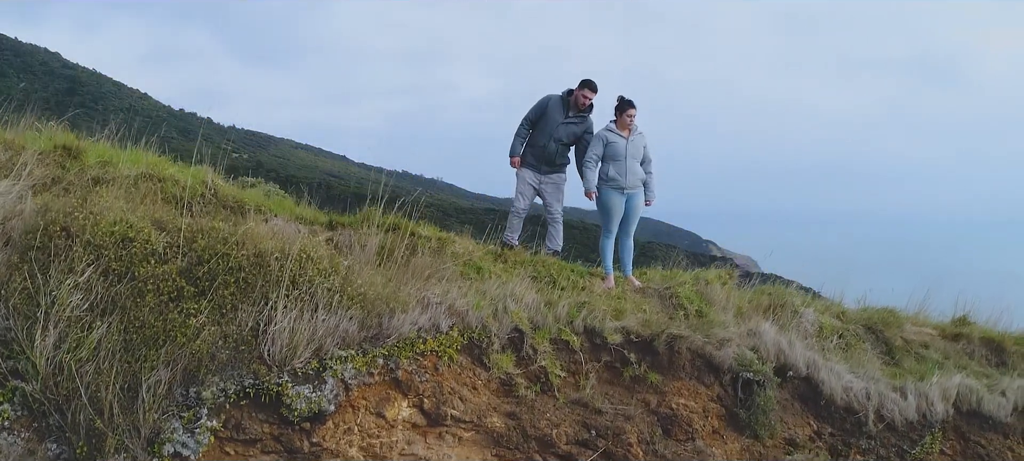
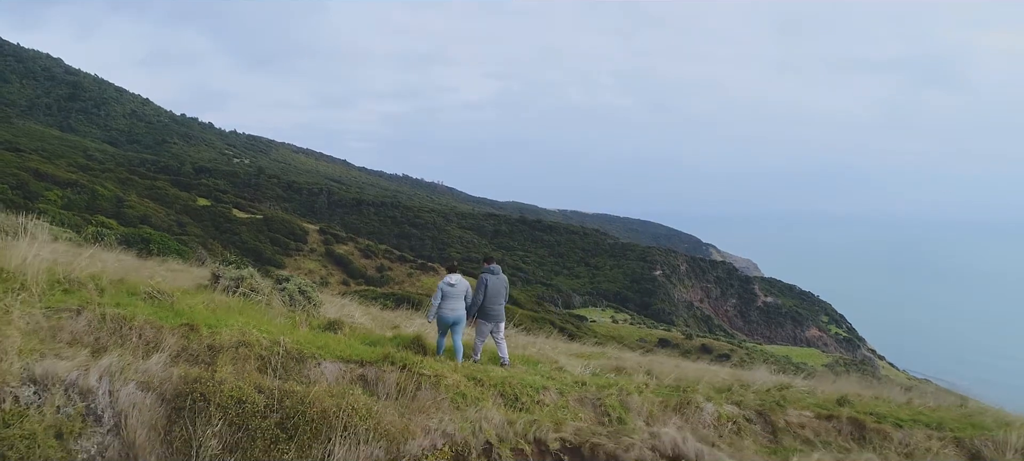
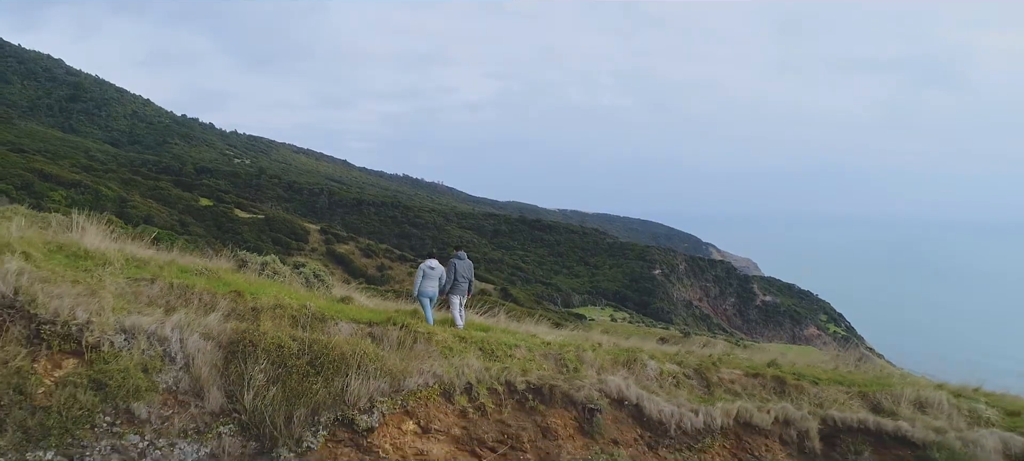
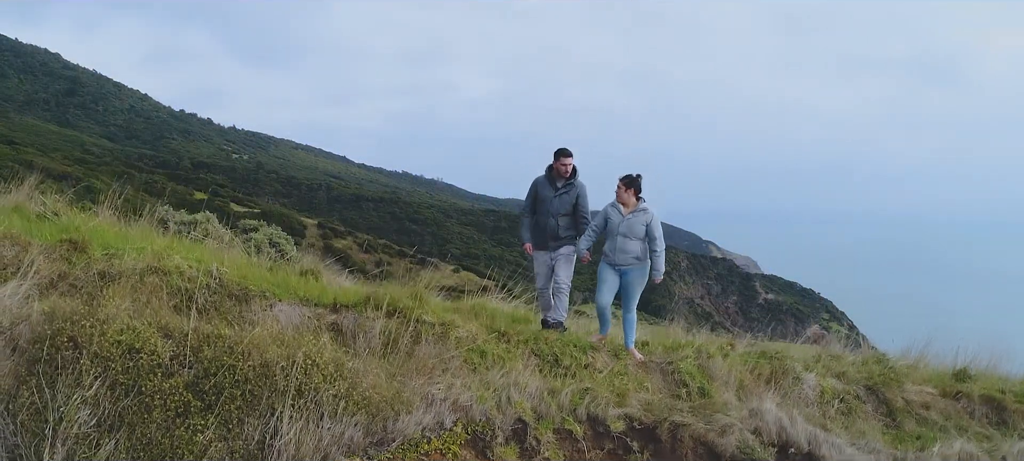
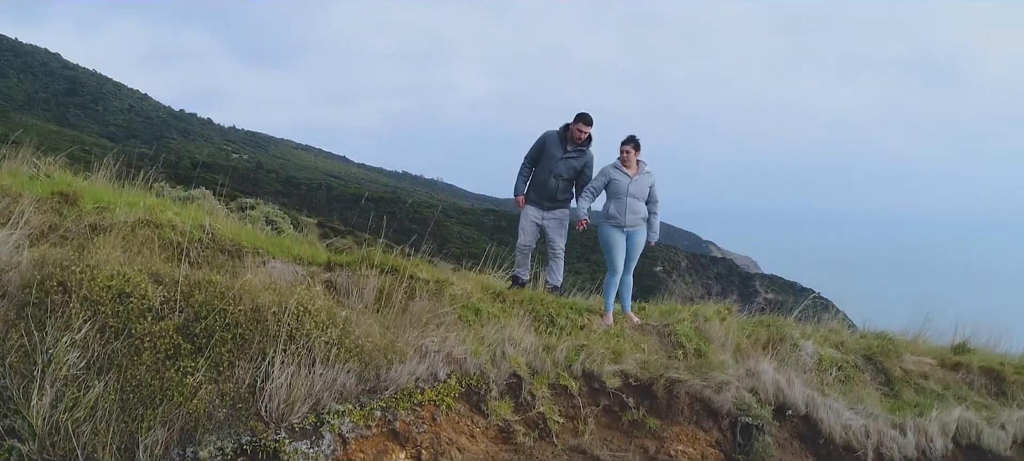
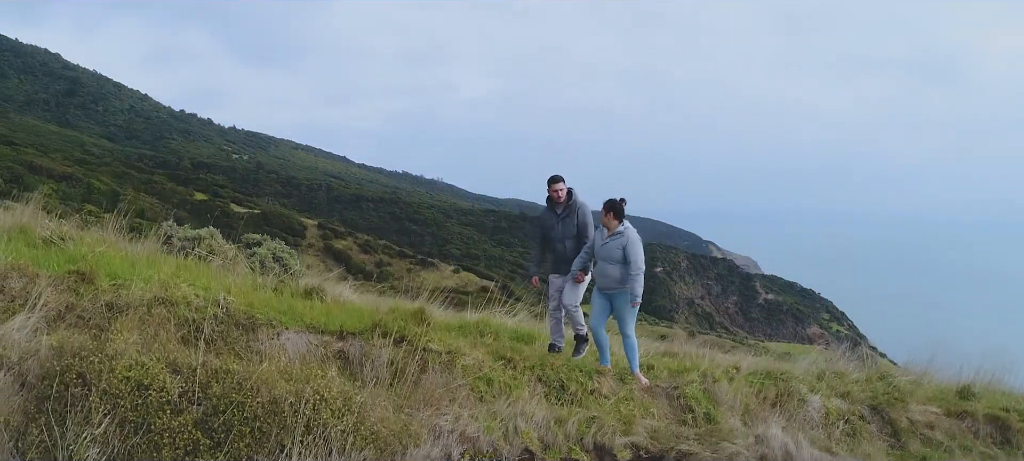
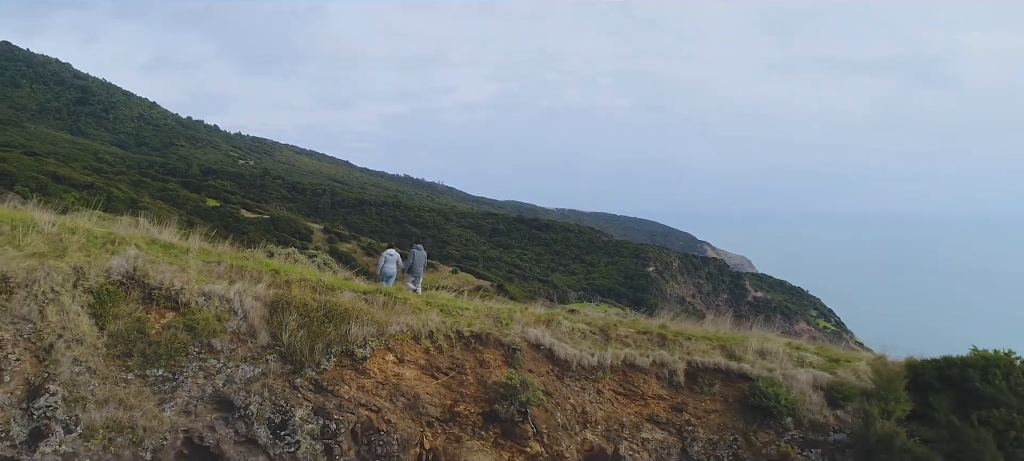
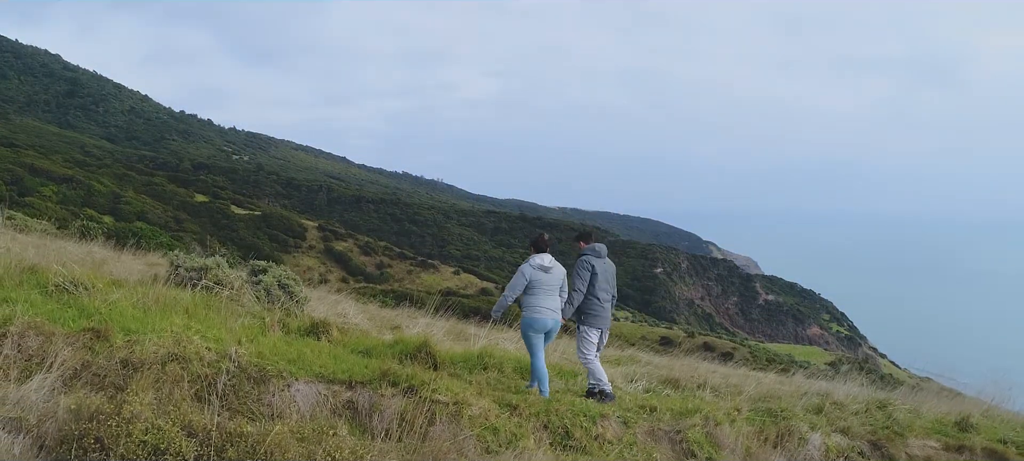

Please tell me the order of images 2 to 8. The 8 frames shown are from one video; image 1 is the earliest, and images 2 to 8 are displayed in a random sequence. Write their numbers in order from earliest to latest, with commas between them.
5, 4, 6, 8, 2, 3, 7
